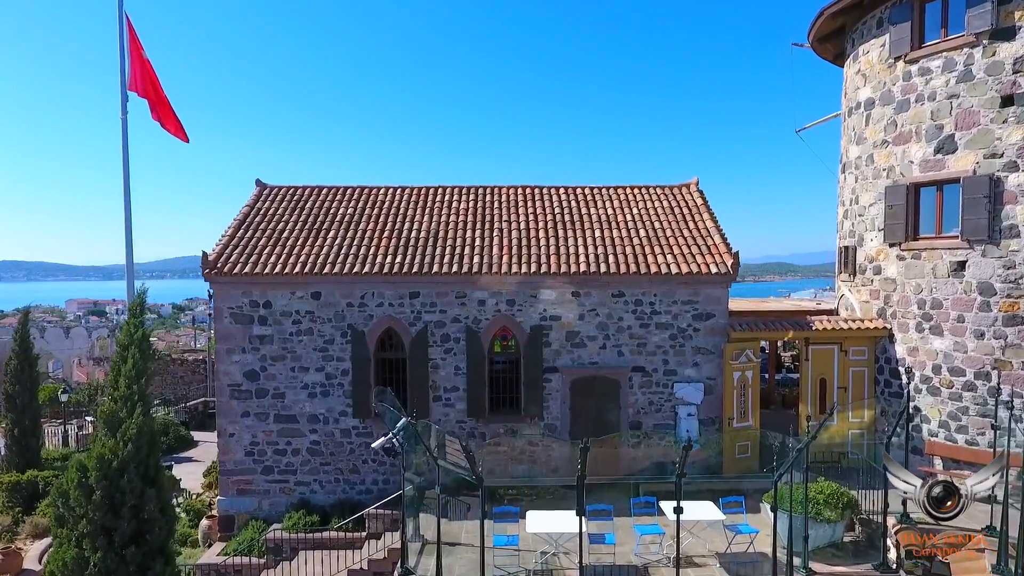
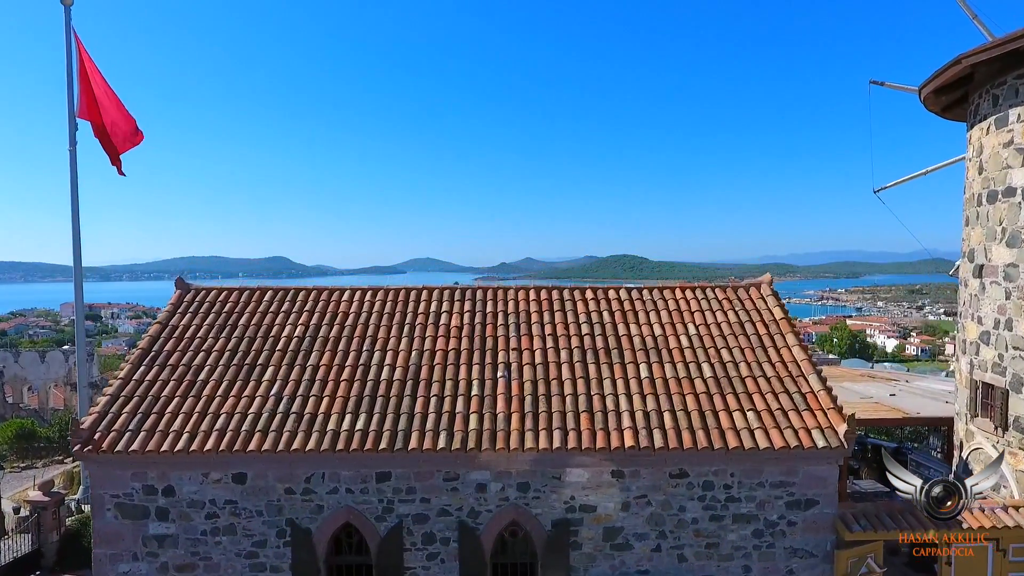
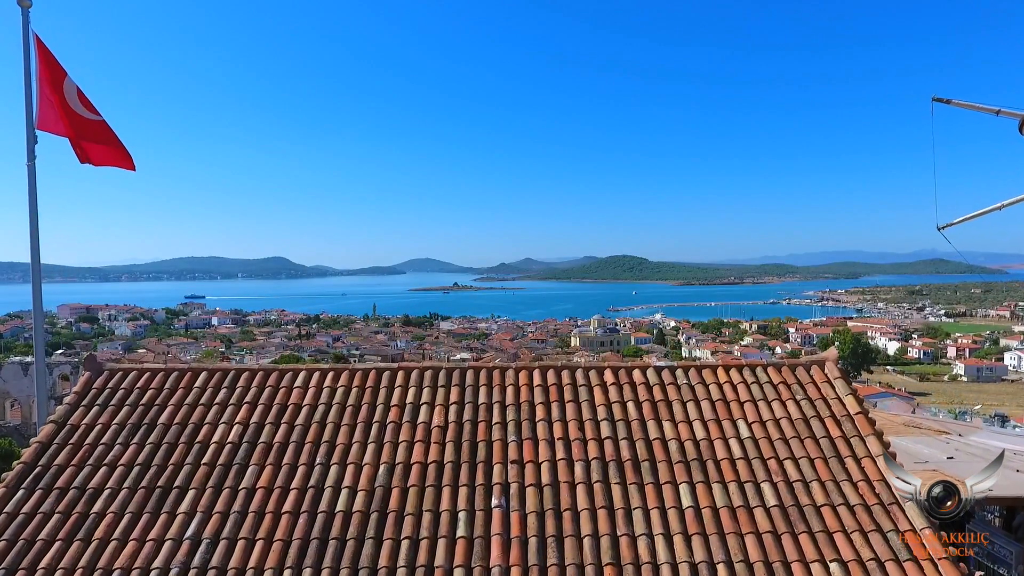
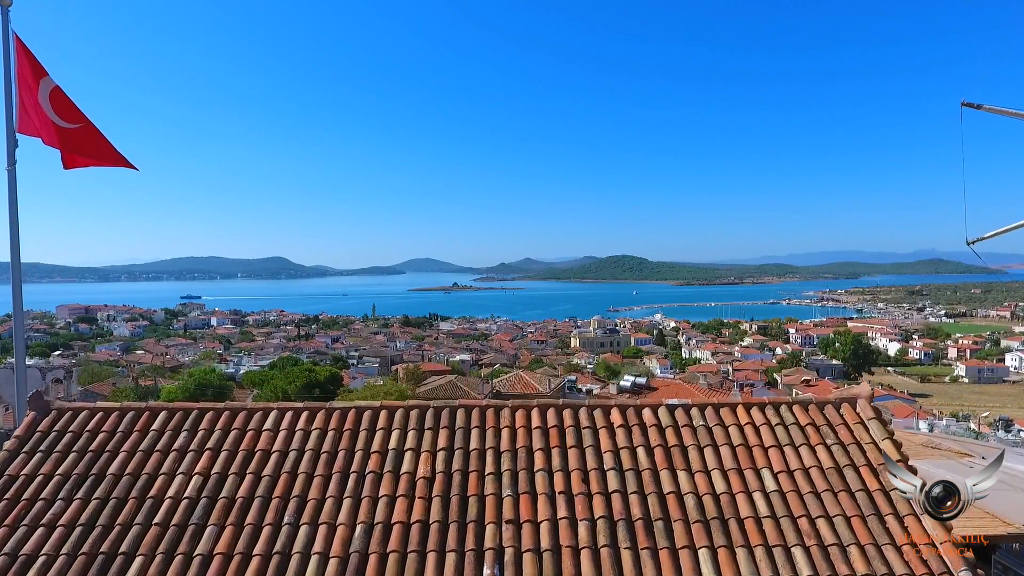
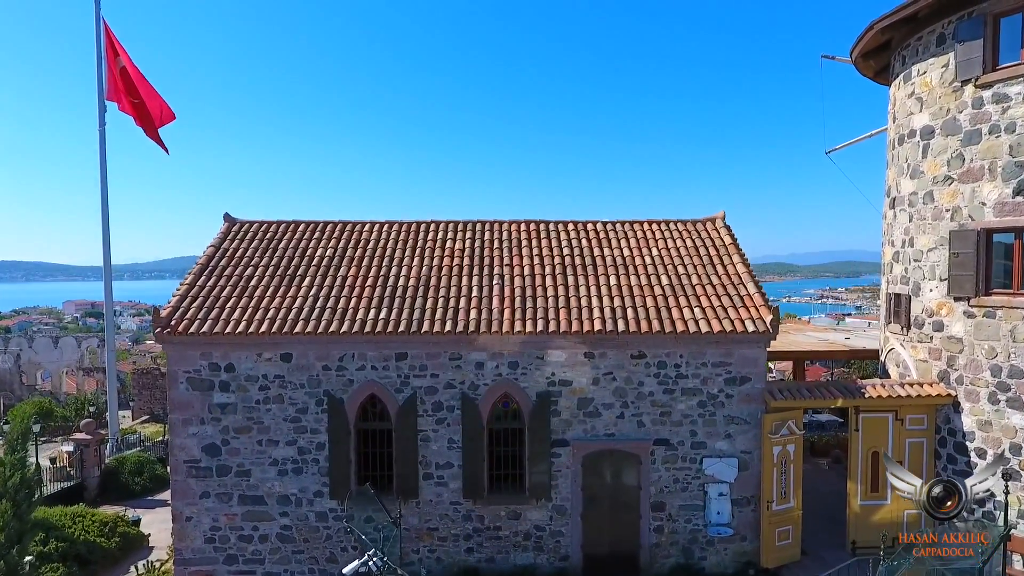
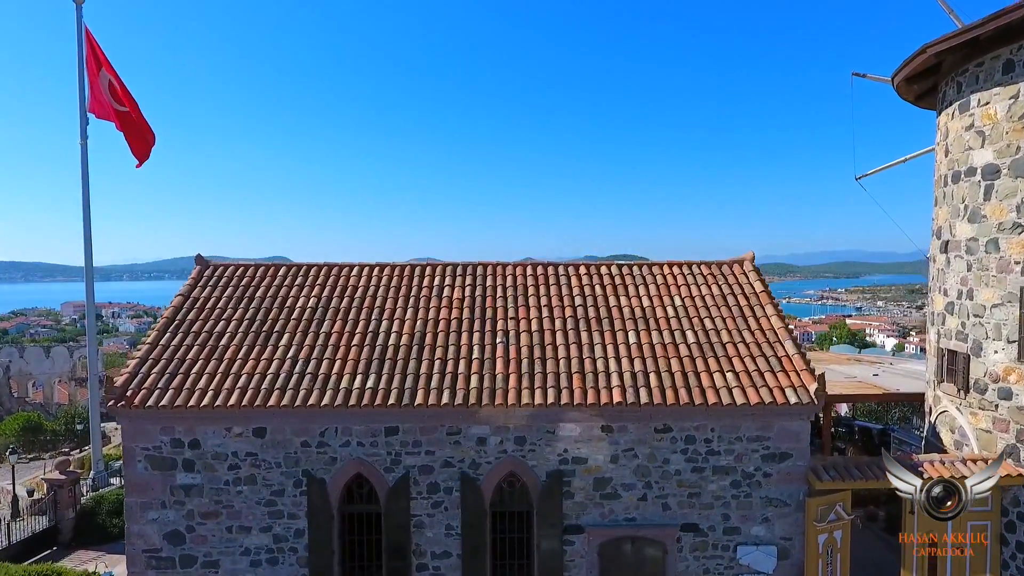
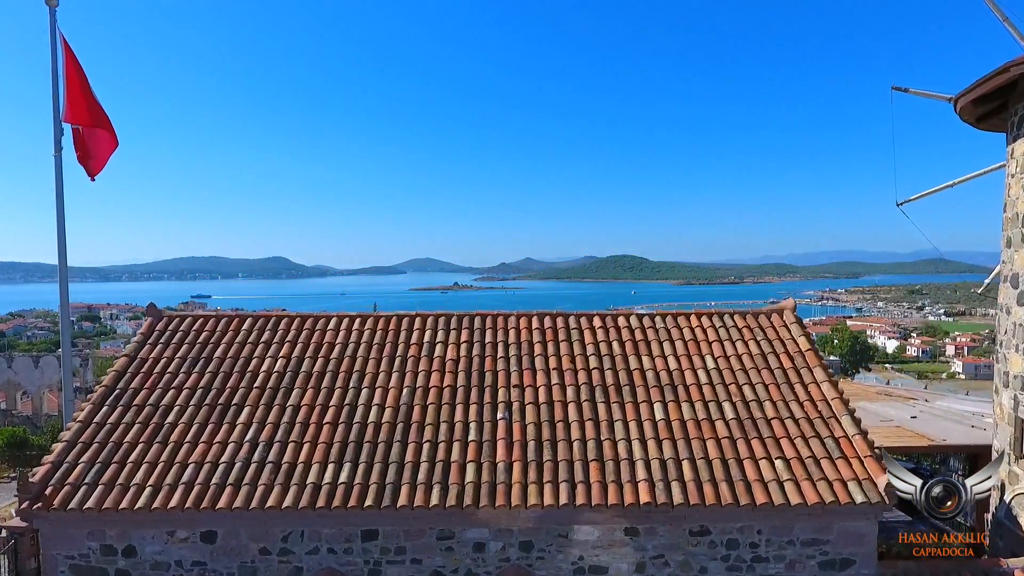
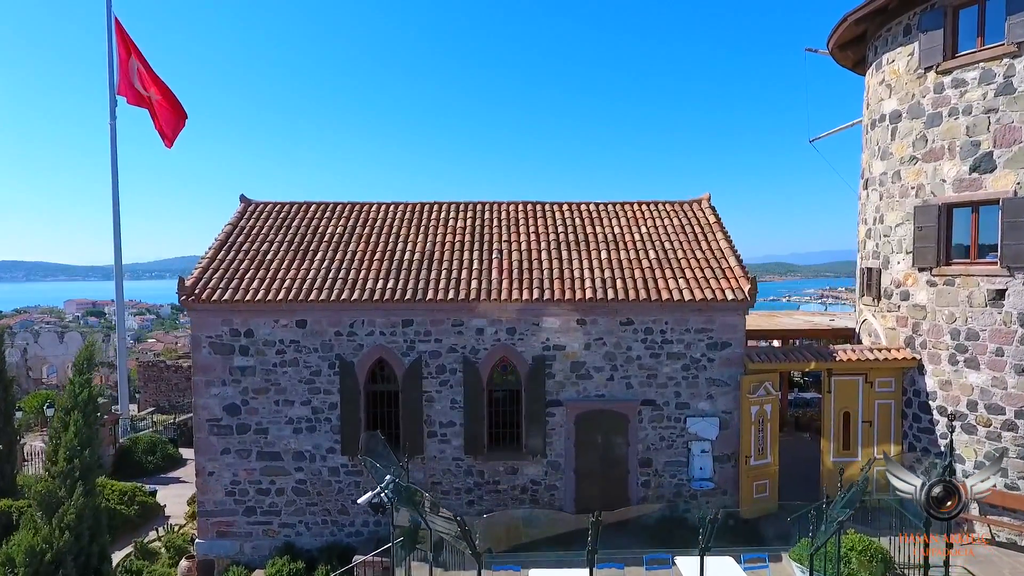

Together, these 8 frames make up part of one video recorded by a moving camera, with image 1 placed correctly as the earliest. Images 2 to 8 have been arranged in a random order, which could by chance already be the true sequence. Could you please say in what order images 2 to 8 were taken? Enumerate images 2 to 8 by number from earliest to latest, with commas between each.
8, 5, 6, 2, 7, 3, 4
